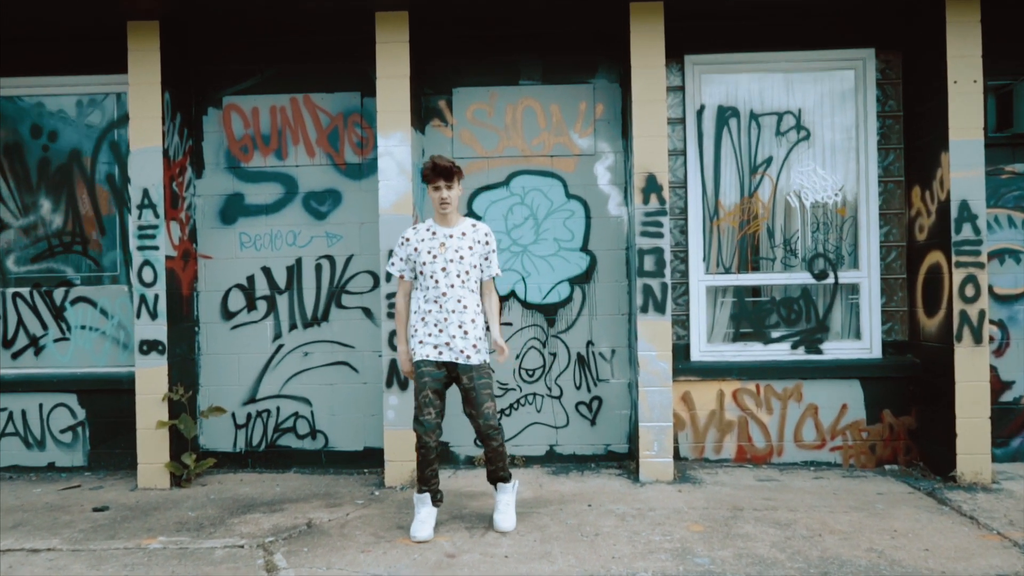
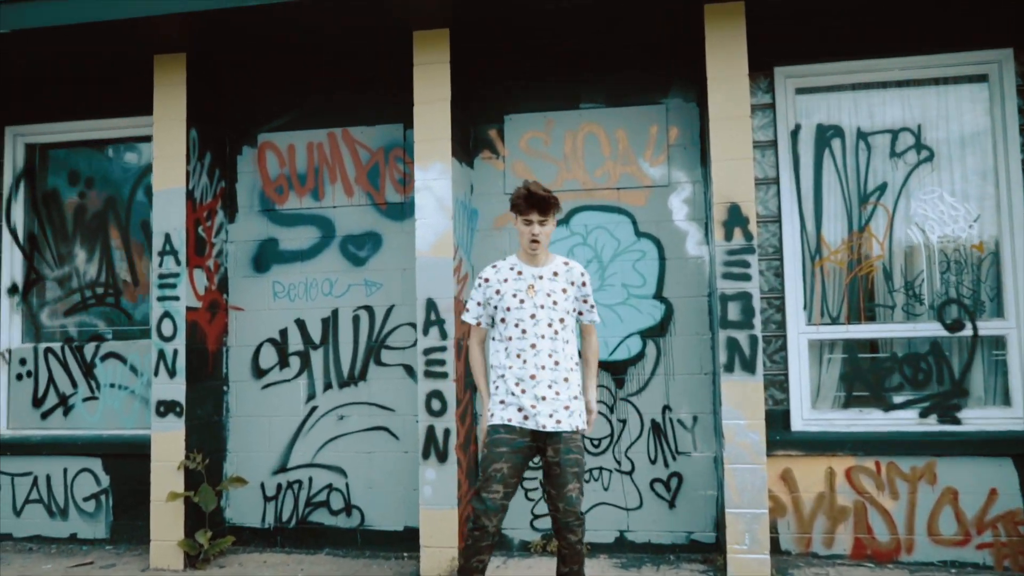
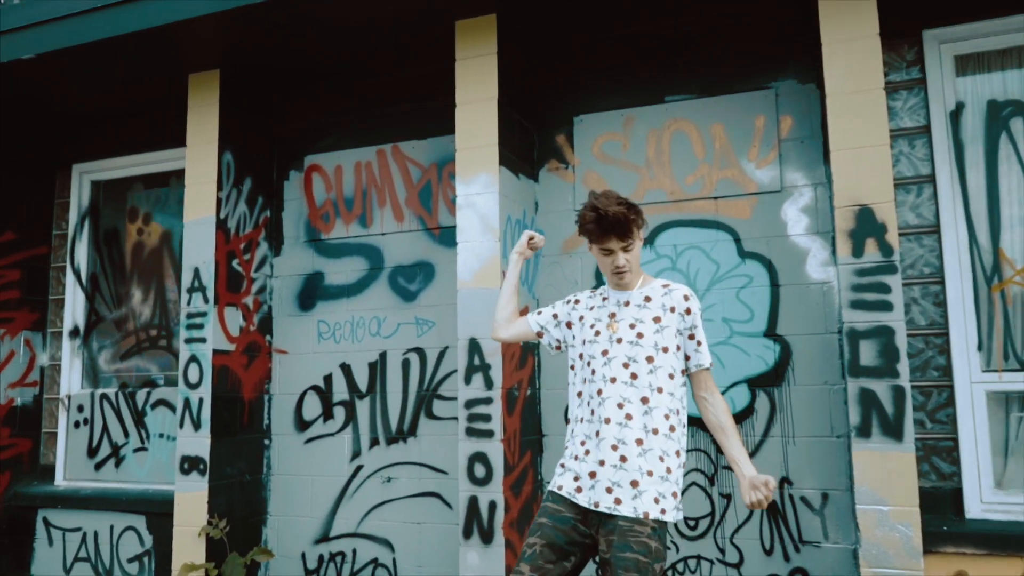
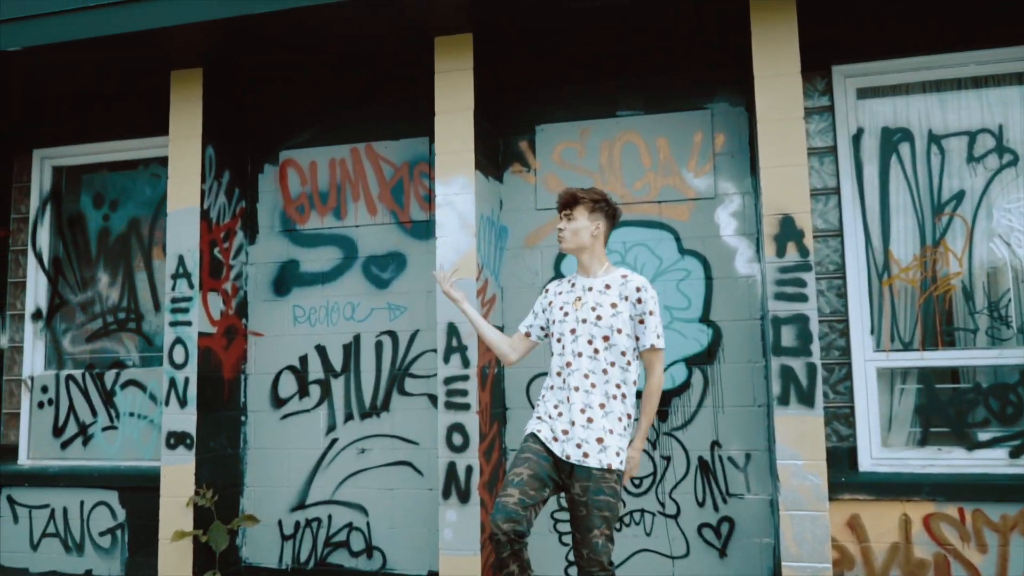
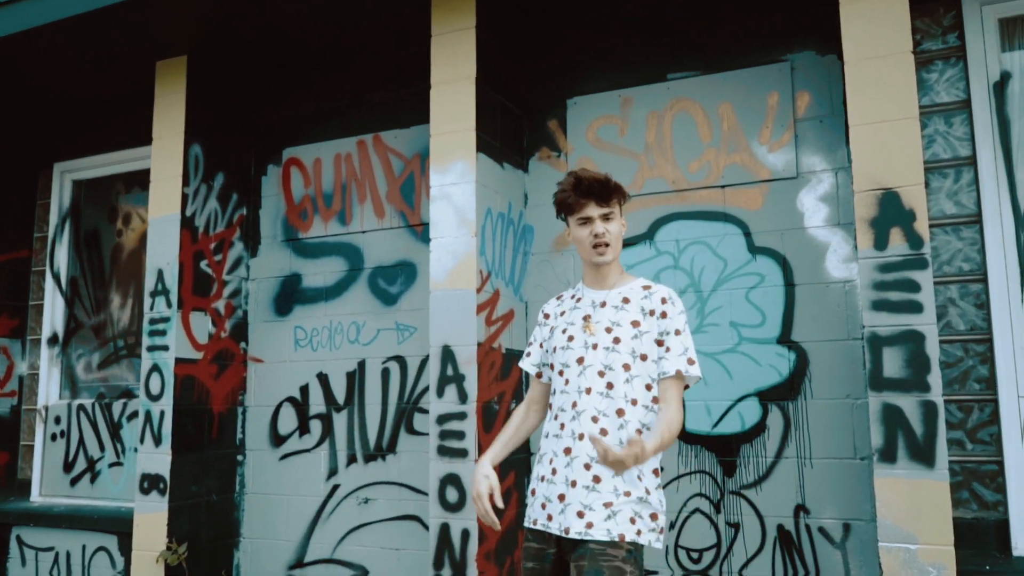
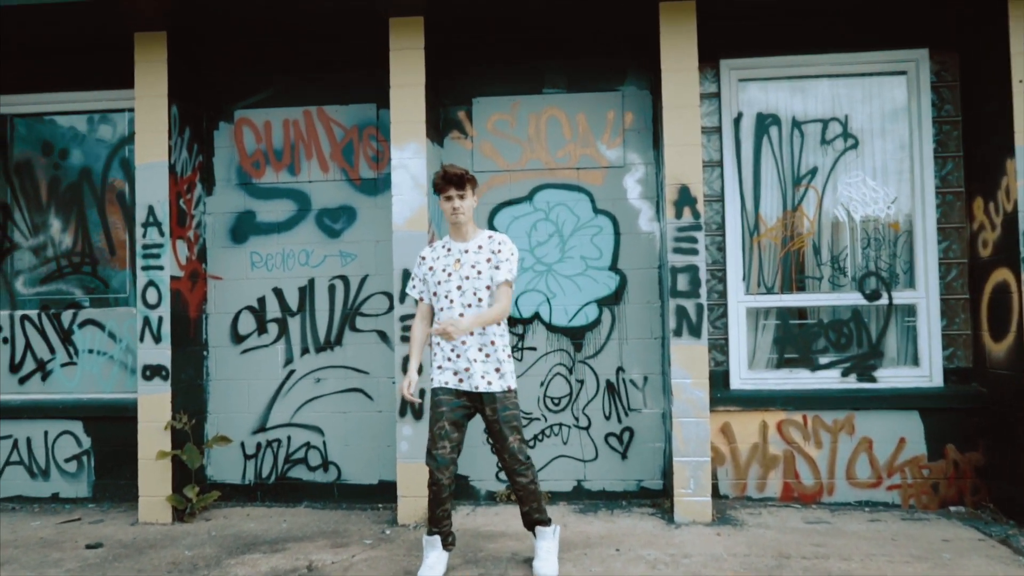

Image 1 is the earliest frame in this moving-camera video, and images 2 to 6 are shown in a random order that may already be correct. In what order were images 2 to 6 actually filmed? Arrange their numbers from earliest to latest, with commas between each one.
6, 2, 4, 3, 5
